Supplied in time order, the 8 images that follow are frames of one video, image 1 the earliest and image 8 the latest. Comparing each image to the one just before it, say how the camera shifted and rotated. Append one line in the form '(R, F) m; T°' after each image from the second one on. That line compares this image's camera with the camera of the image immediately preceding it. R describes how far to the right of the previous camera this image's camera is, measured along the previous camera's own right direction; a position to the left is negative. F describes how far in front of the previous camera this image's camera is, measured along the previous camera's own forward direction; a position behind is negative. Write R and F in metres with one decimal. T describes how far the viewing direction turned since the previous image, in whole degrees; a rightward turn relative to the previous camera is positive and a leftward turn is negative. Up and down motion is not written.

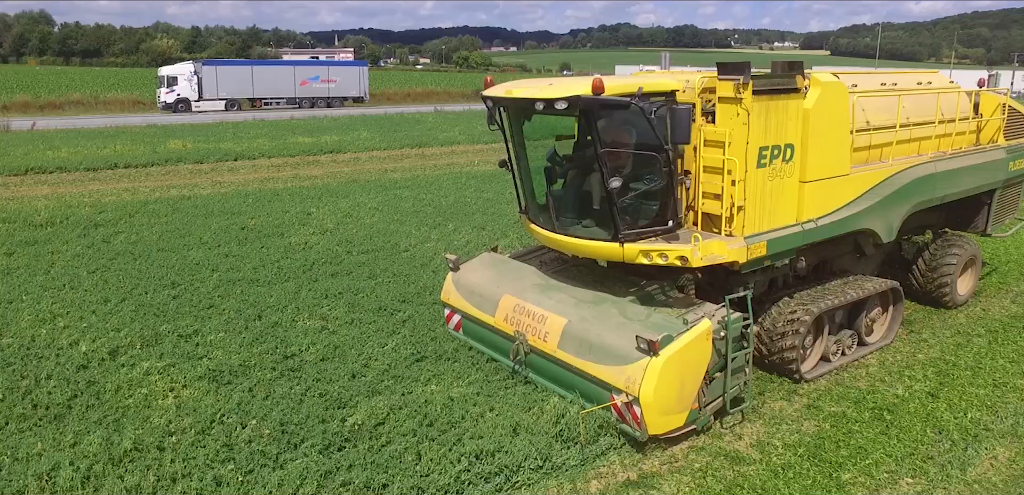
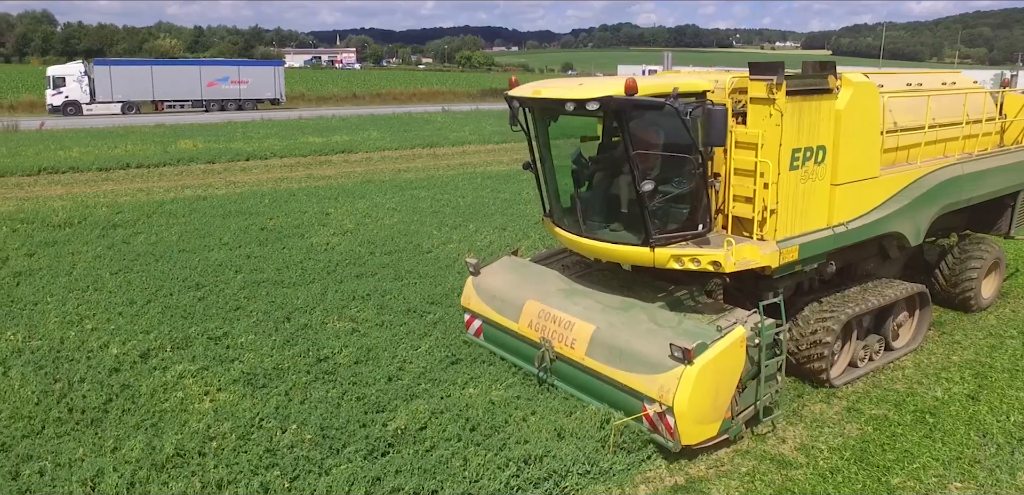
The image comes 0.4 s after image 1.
(-0.3, +0.1) m; 0°
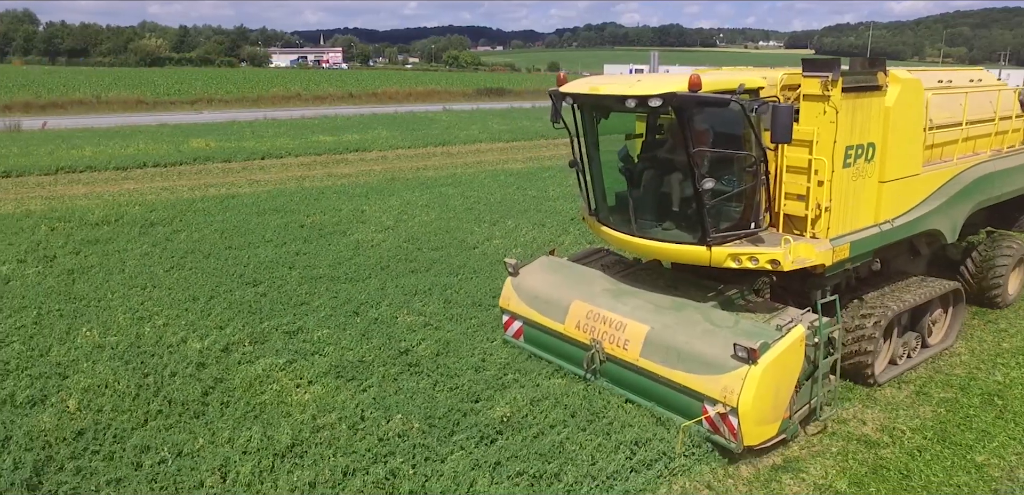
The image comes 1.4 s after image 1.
(-0.8, -0.2) m; +1°
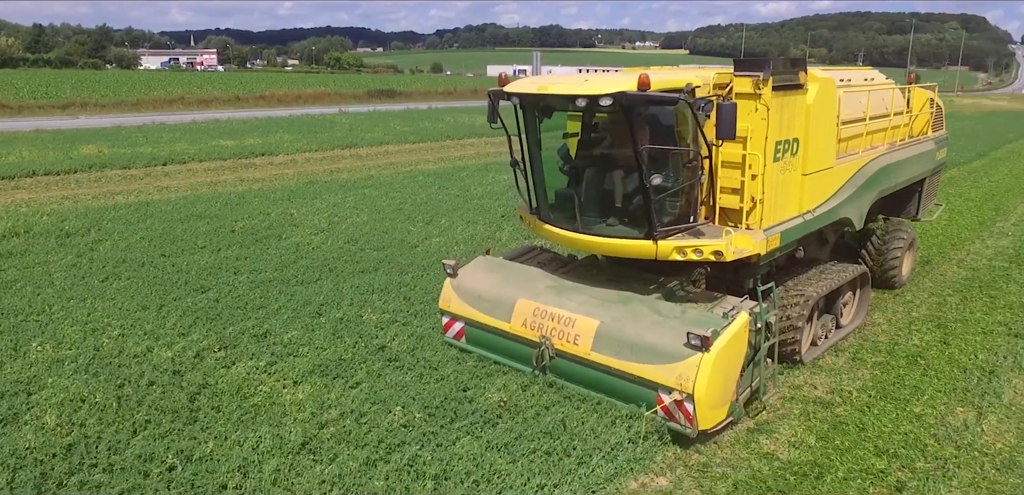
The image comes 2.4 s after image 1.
(-0.7, -0.2) m; +8°
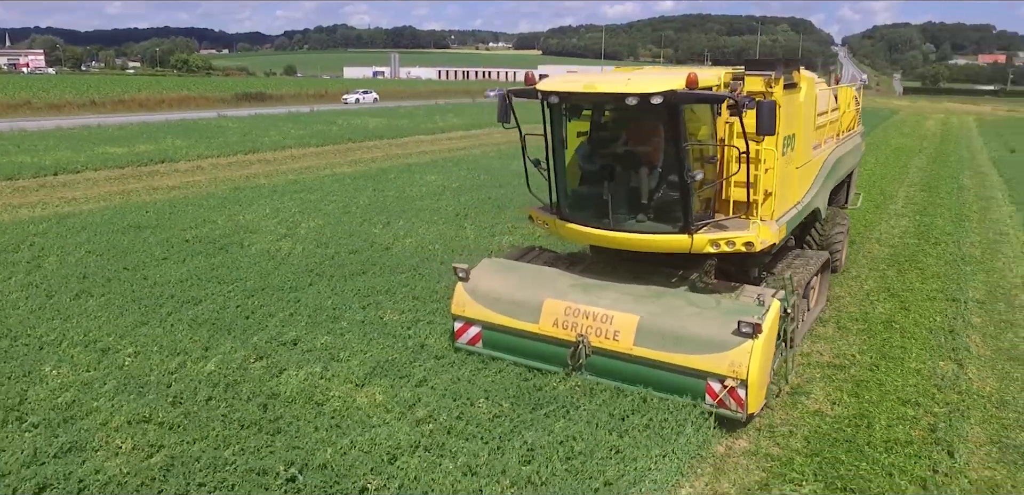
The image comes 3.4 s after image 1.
(-1.6, -0.1) m; +11°
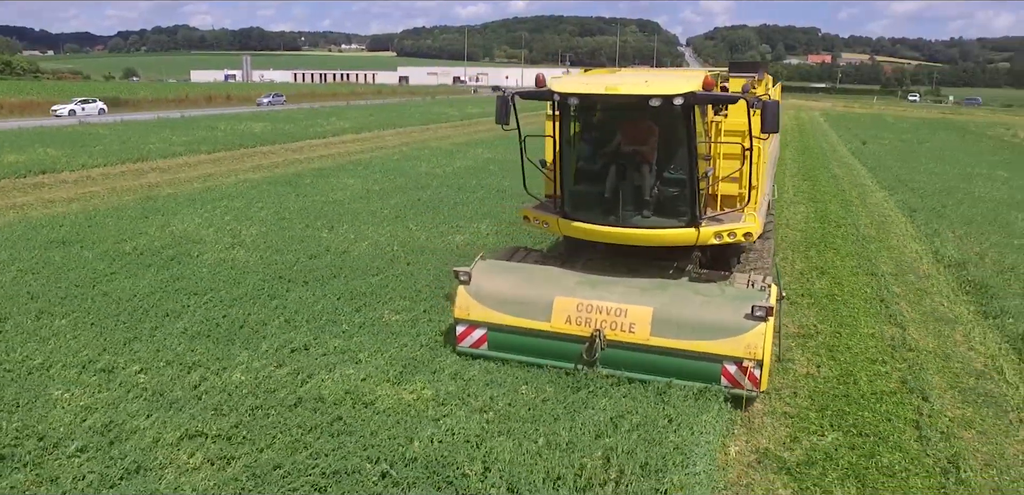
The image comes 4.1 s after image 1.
(-1.4, -0.2) m; +11°
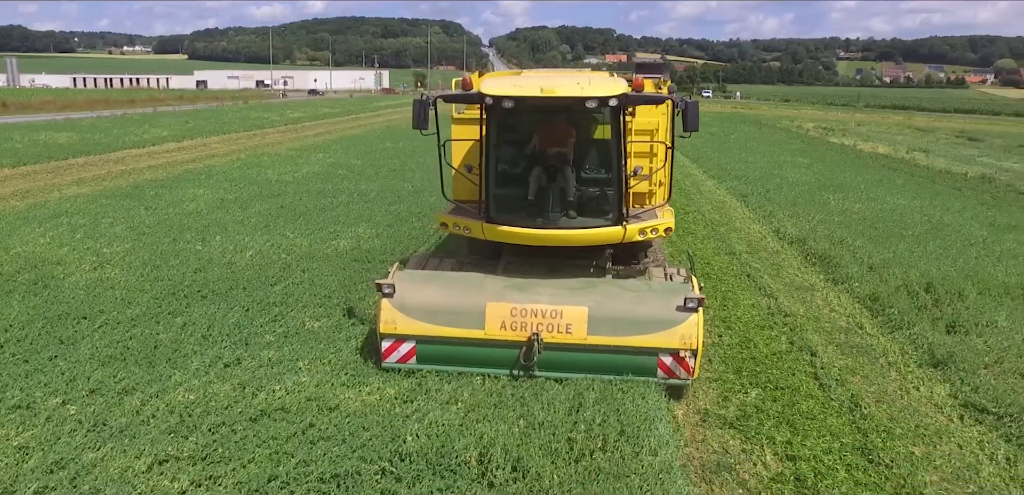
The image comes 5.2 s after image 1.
(-1.1, -0.2) m; +14°
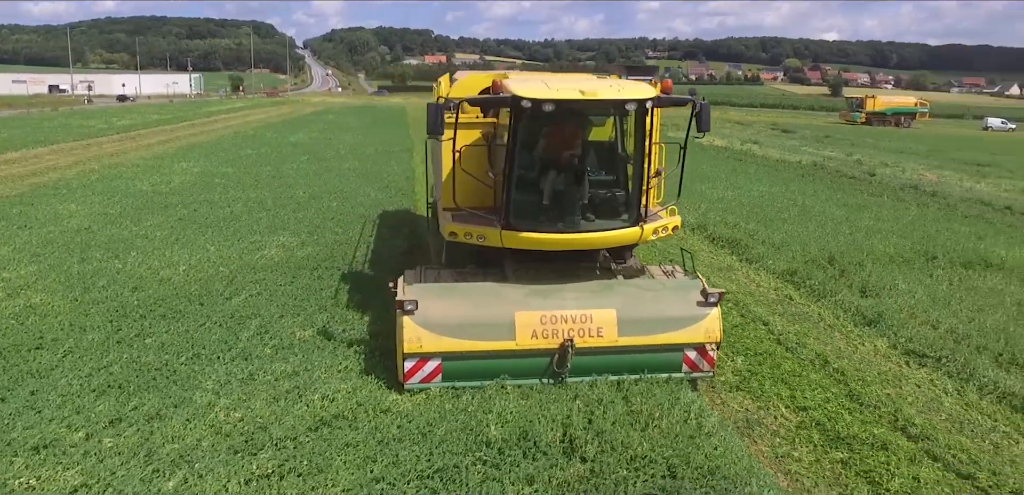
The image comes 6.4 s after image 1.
(-1.7, -0.2) m; +13°
